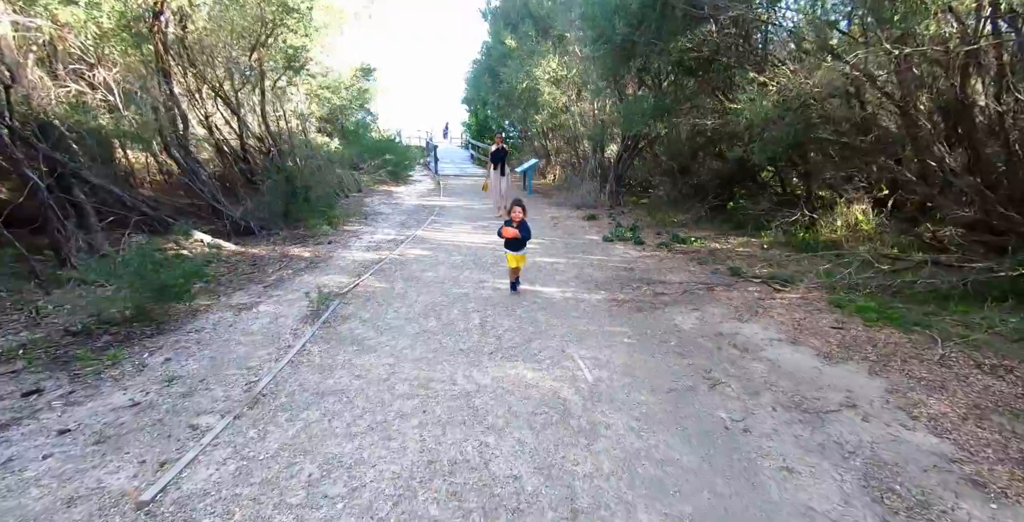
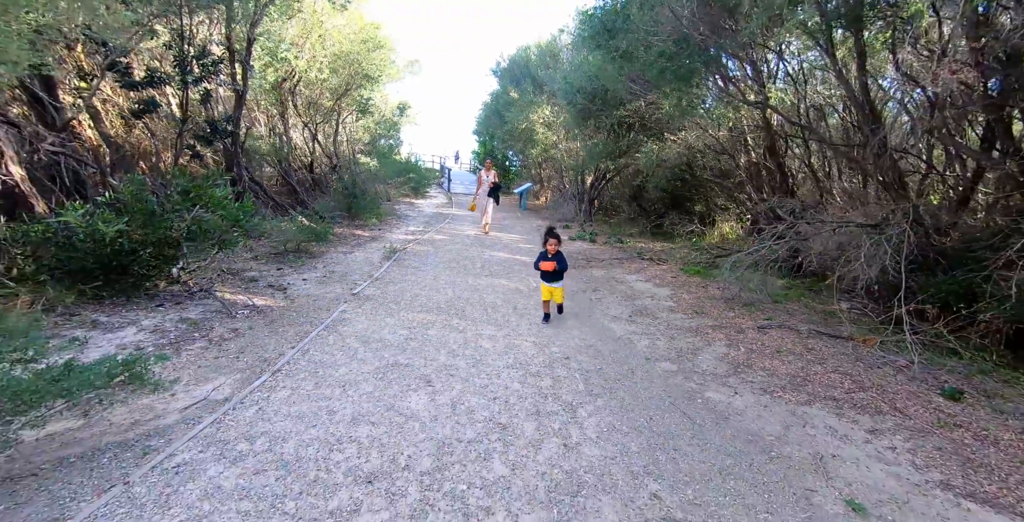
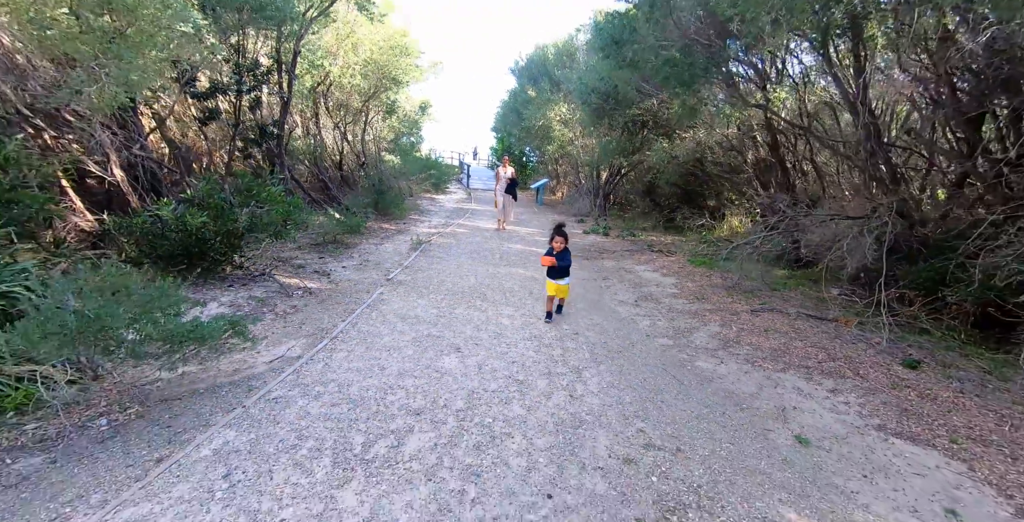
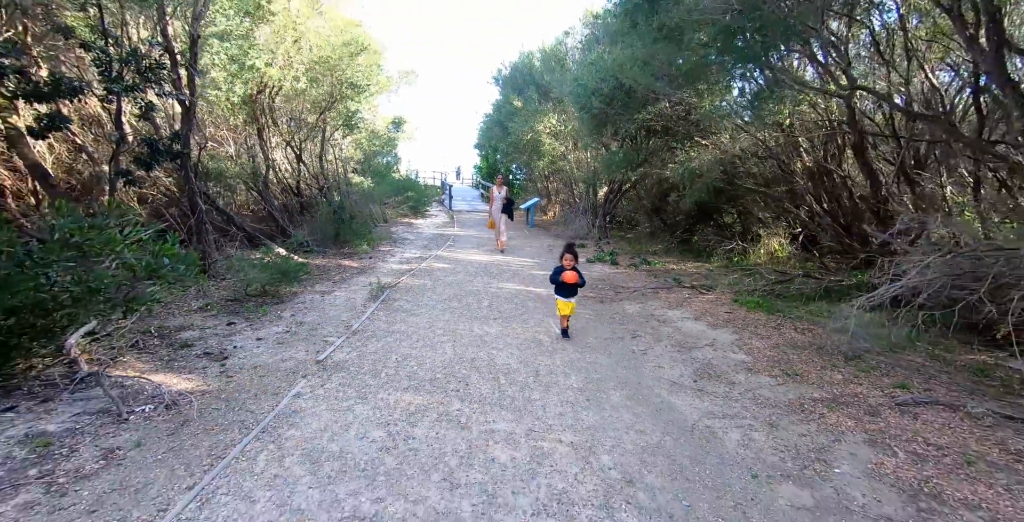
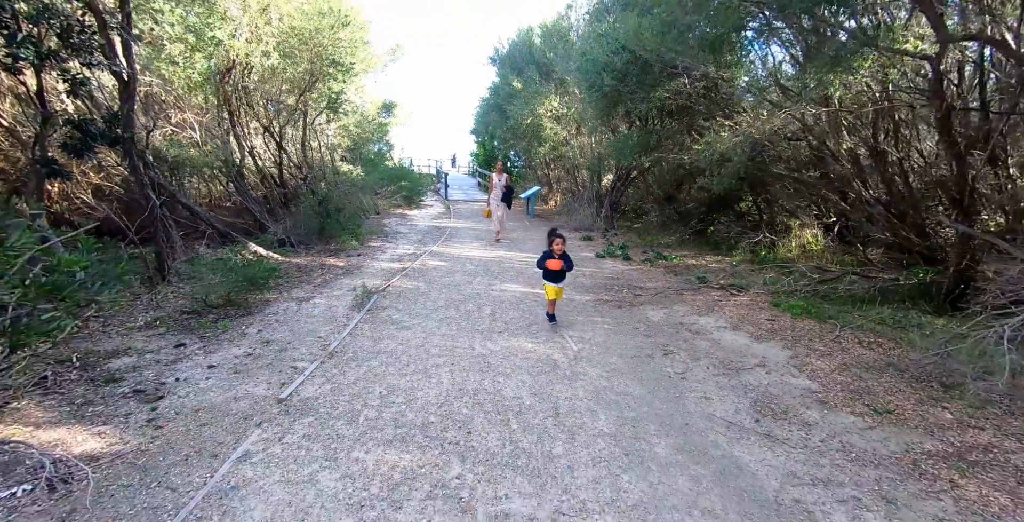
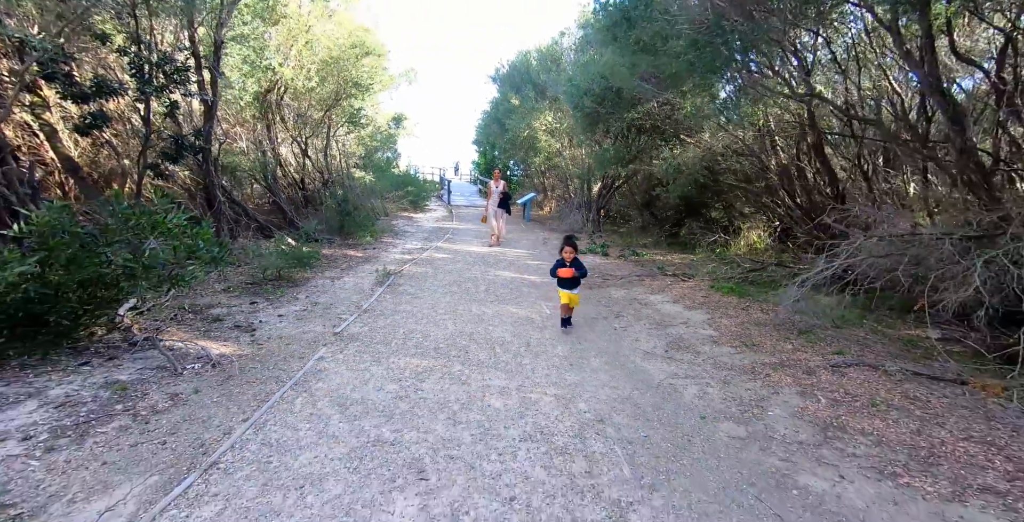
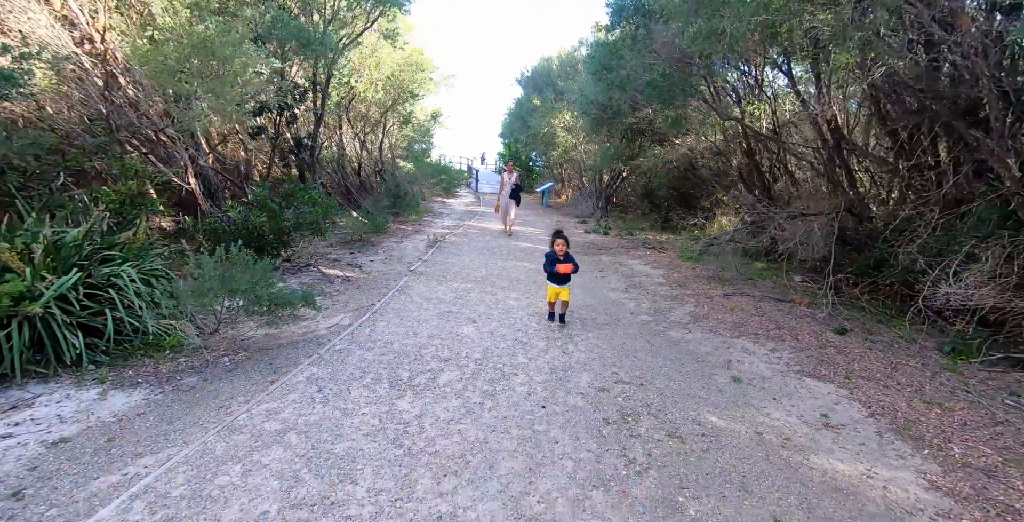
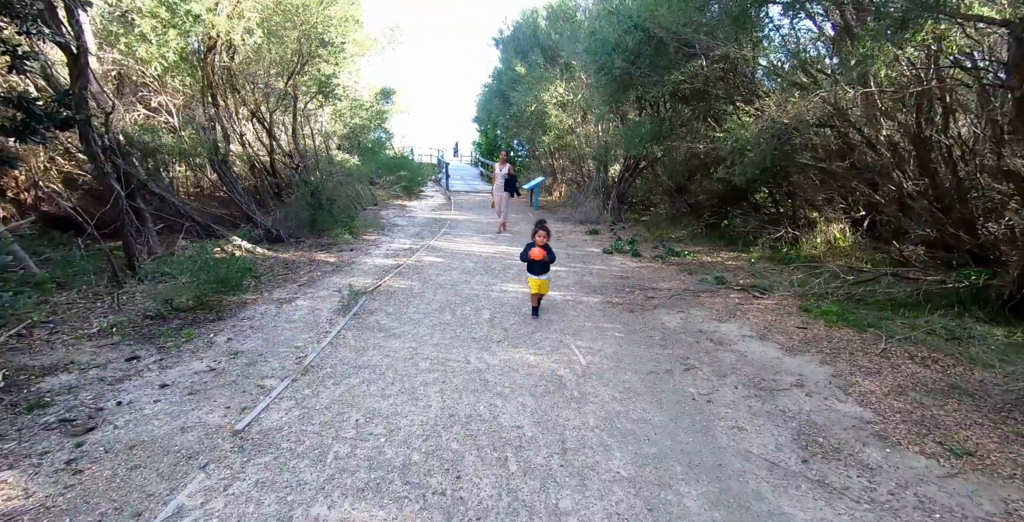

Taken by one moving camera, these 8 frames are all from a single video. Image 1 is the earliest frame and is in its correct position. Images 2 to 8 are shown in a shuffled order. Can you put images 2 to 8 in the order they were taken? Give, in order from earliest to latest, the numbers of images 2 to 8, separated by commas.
8, 5, 4, 6, 2, 3, 7
